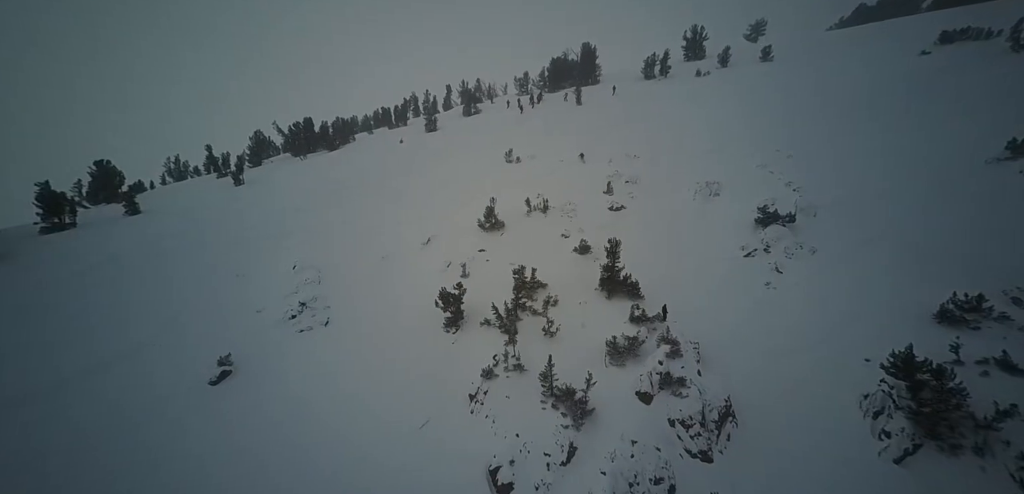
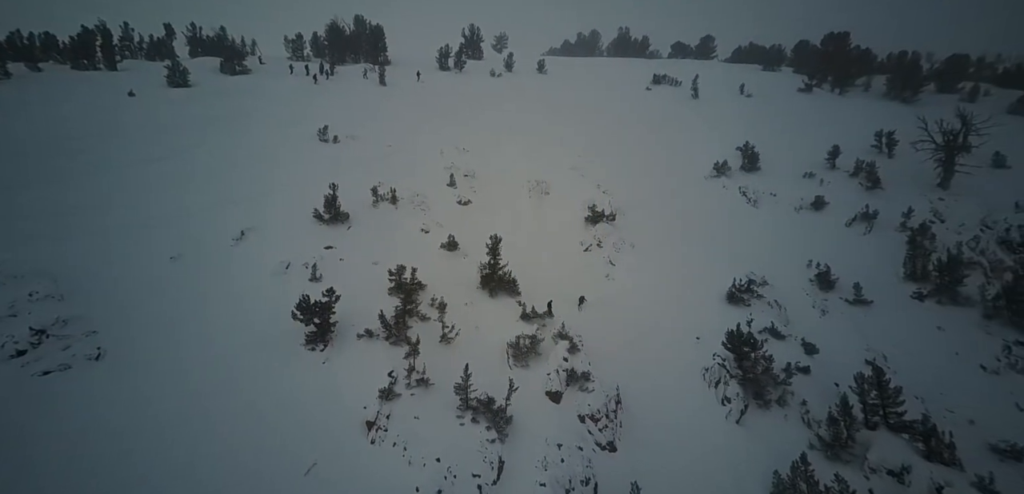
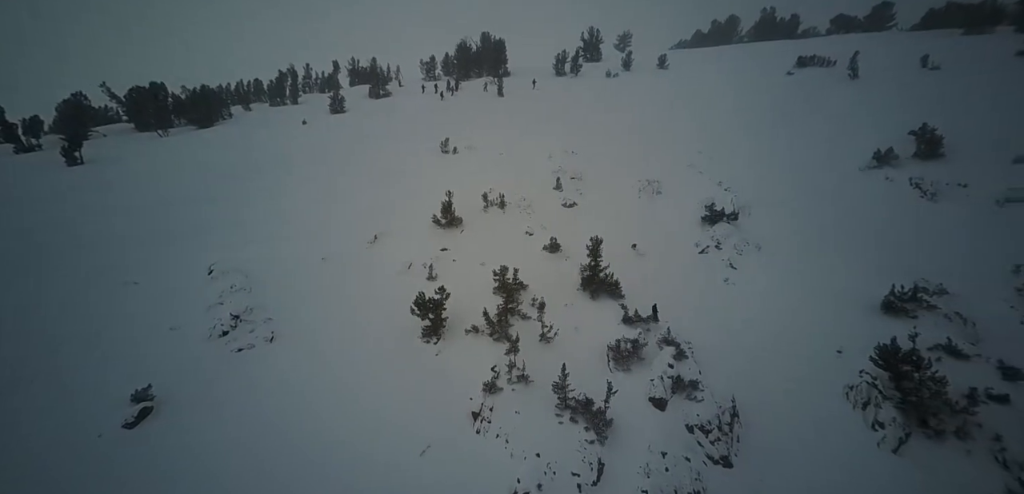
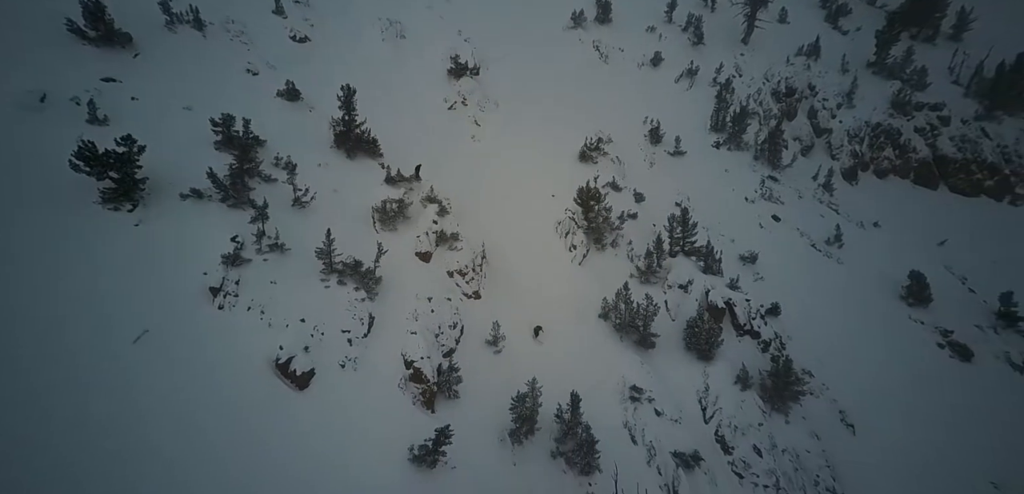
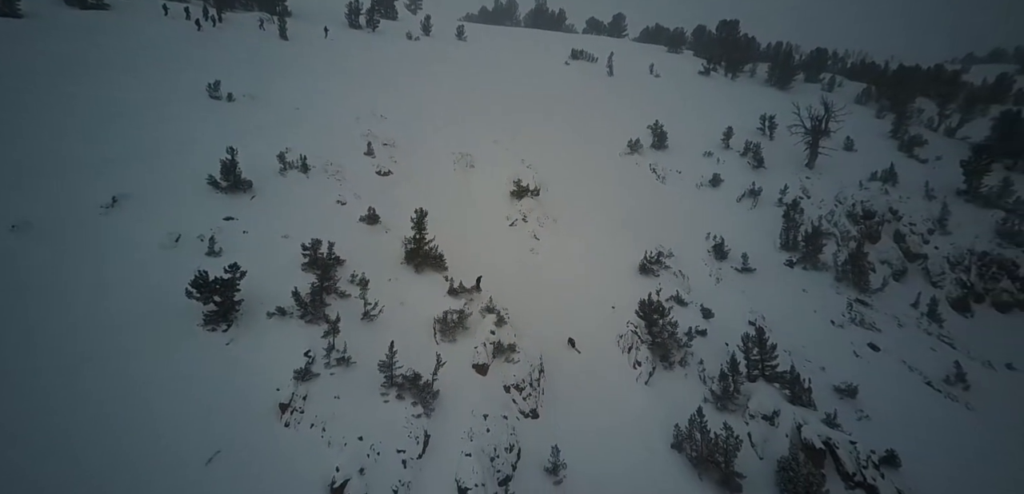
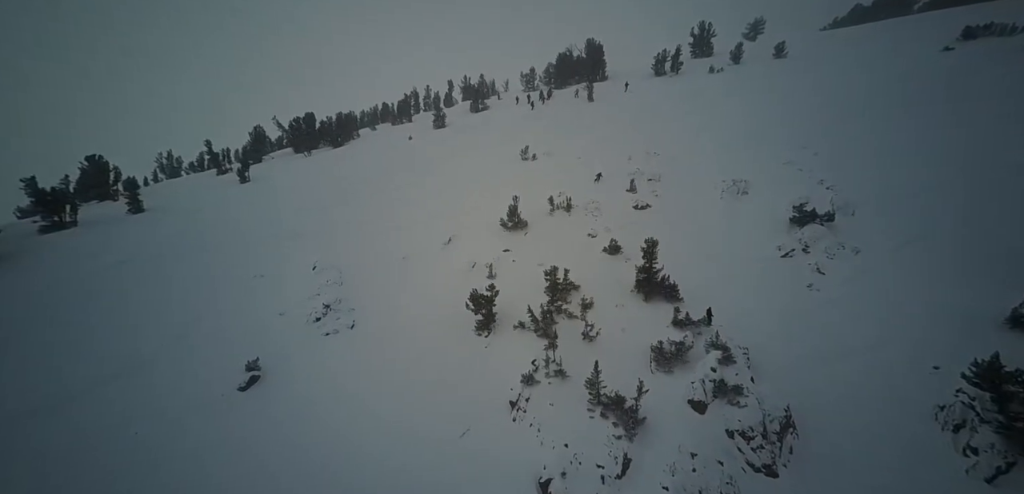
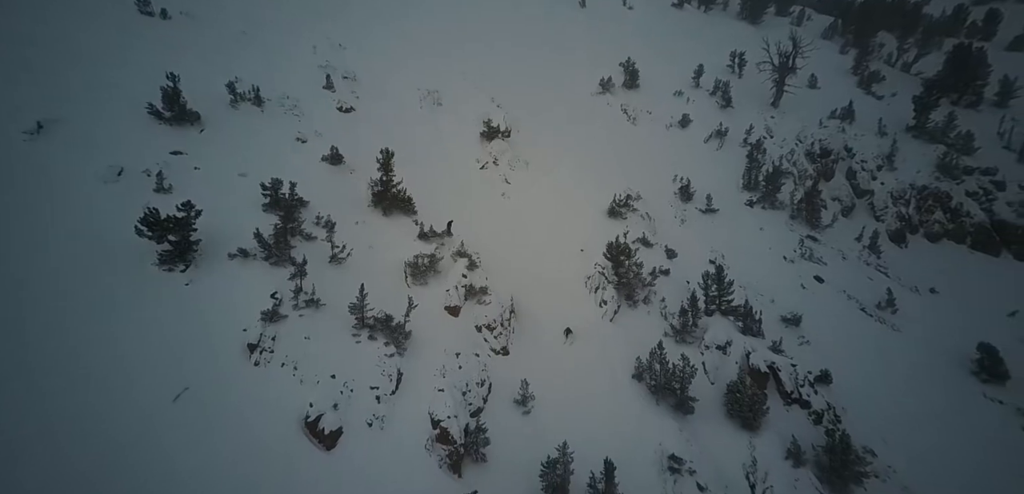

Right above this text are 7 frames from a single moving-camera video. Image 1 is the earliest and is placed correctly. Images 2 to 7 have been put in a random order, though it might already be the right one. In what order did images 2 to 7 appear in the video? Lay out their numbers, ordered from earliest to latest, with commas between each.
6, 3, 2, 5, 7, 4
